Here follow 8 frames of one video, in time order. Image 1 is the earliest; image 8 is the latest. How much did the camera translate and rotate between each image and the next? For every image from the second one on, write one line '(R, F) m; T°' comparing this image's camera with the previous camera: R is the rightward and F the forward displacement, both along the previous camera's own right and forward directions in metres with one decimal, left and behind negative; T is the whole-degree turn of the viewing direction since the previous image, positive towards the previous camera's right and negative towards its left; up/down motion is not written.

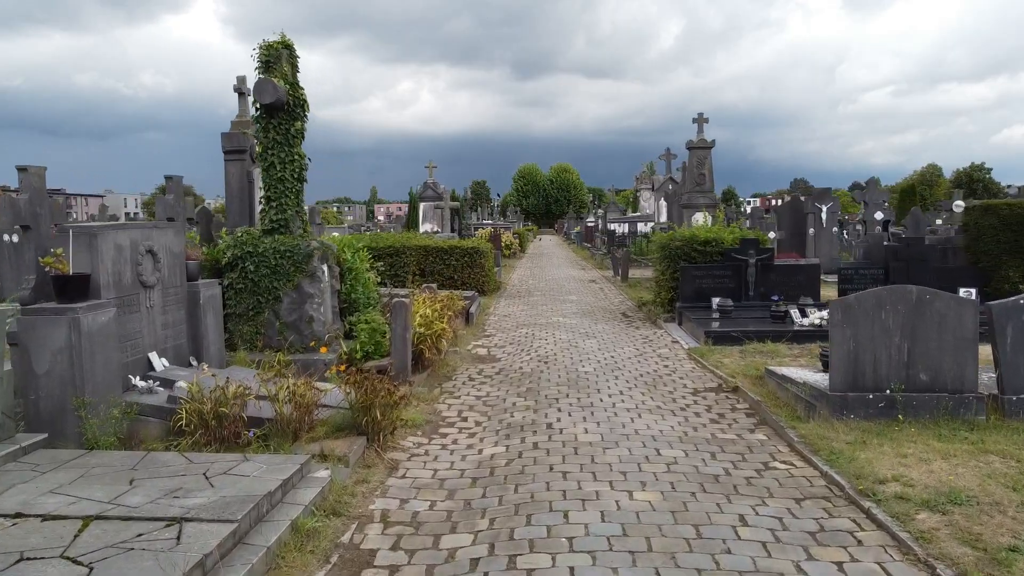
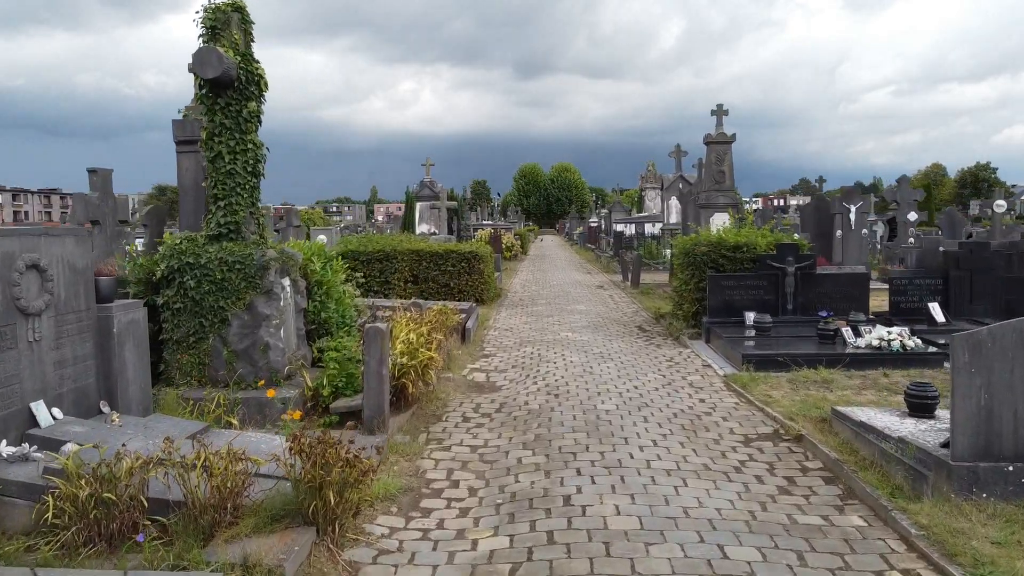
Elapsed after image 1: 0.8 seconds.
(0.0, +1.2) m; 0°
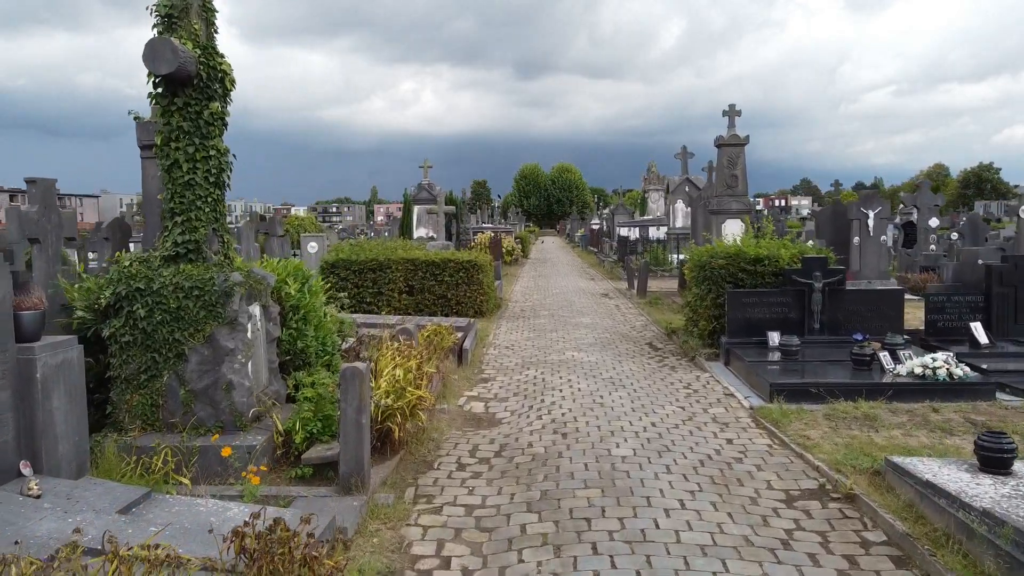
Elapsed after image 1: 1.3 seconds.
(0.0, +0.7) m; 0°
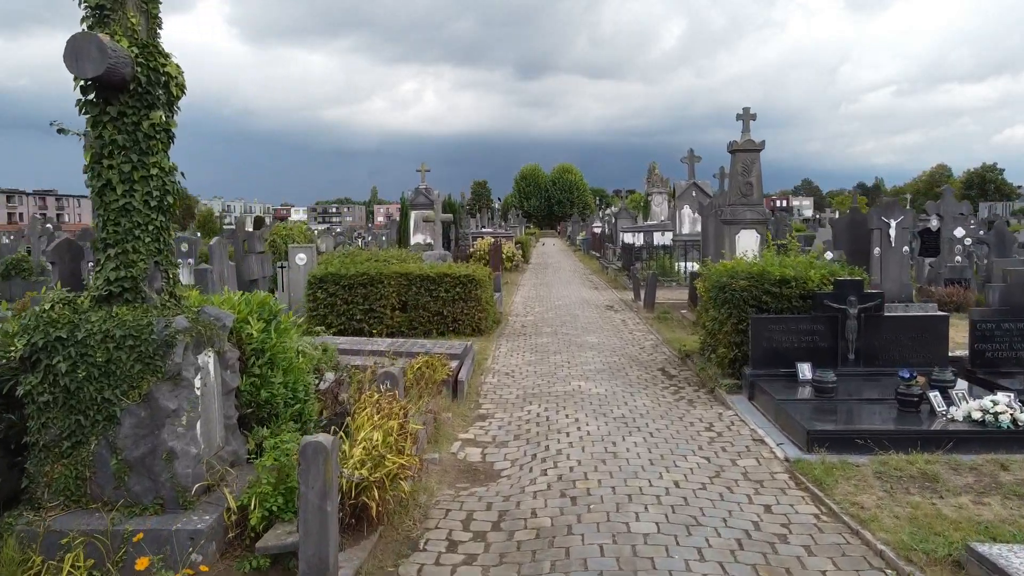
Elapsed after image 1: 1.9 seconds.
(0.0, +0.8) m; 0°
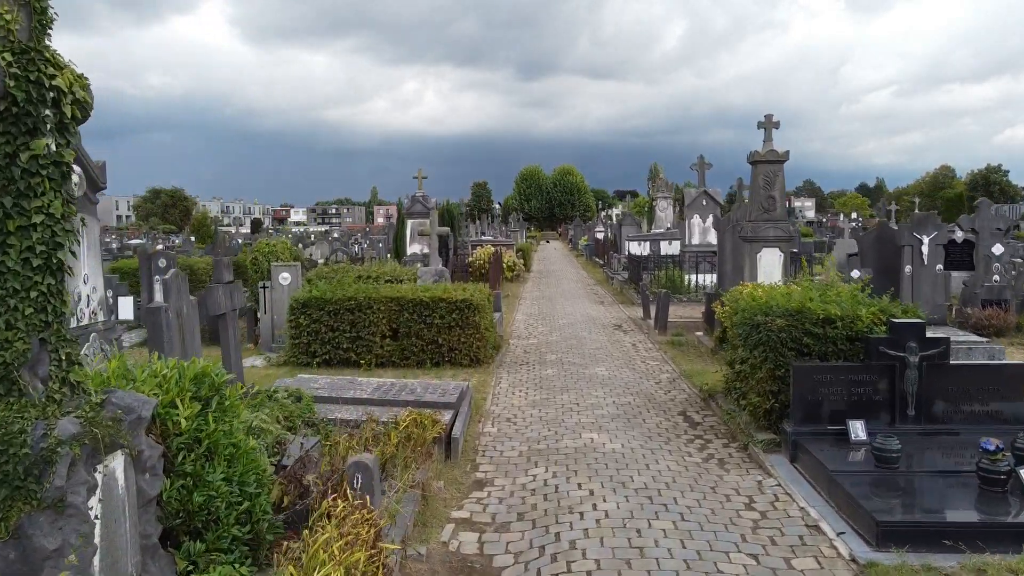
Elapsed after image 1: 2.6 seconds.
(0.0, +1.0) m; 0°
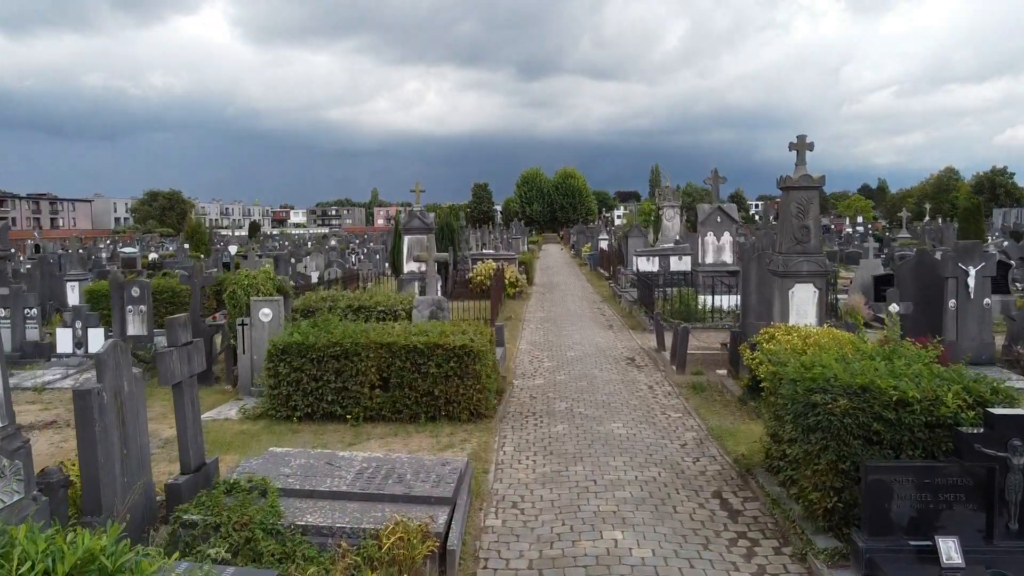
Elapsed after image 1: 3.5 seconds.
(0.0, +1.1) m; 0°
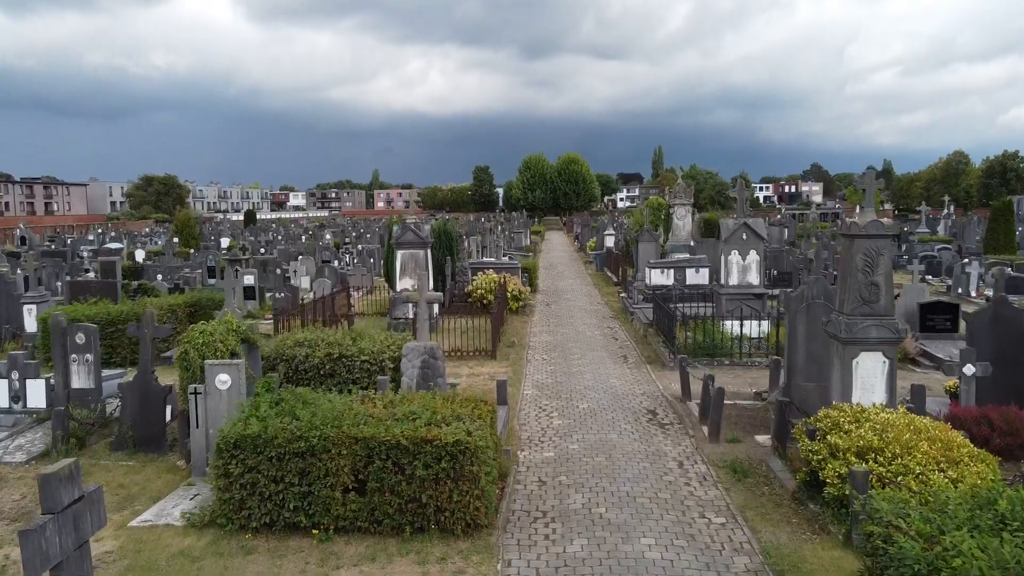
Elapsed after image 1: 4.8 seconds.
(0.0, +1.7) m; 0°
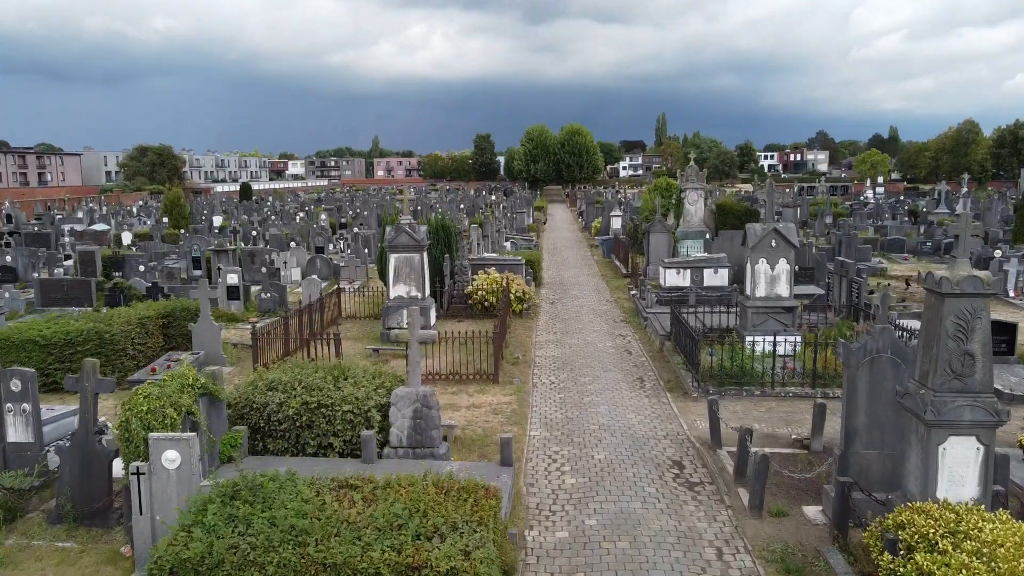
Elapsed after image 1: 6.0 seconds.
(-0.1, +1.6) m; 0°
